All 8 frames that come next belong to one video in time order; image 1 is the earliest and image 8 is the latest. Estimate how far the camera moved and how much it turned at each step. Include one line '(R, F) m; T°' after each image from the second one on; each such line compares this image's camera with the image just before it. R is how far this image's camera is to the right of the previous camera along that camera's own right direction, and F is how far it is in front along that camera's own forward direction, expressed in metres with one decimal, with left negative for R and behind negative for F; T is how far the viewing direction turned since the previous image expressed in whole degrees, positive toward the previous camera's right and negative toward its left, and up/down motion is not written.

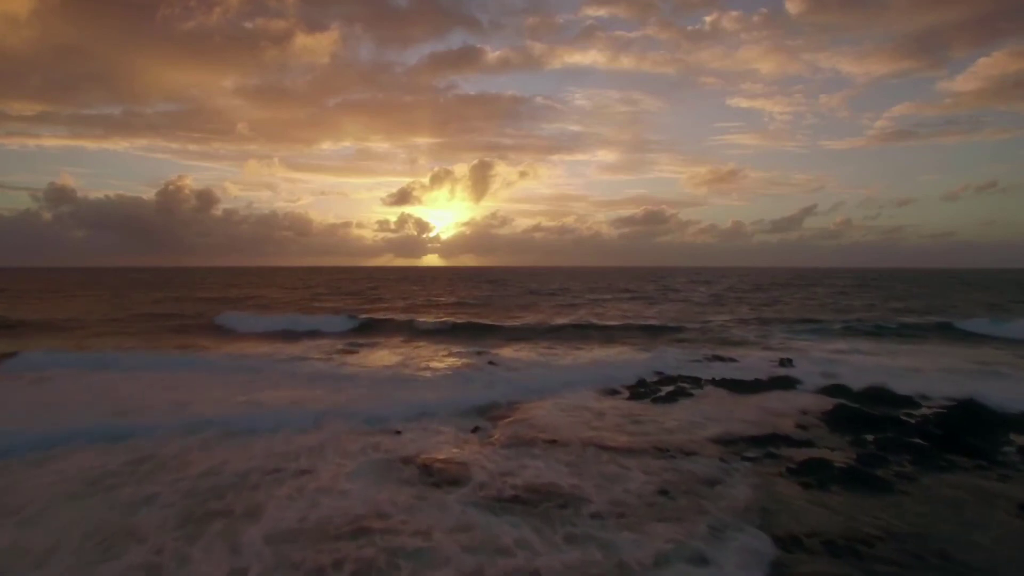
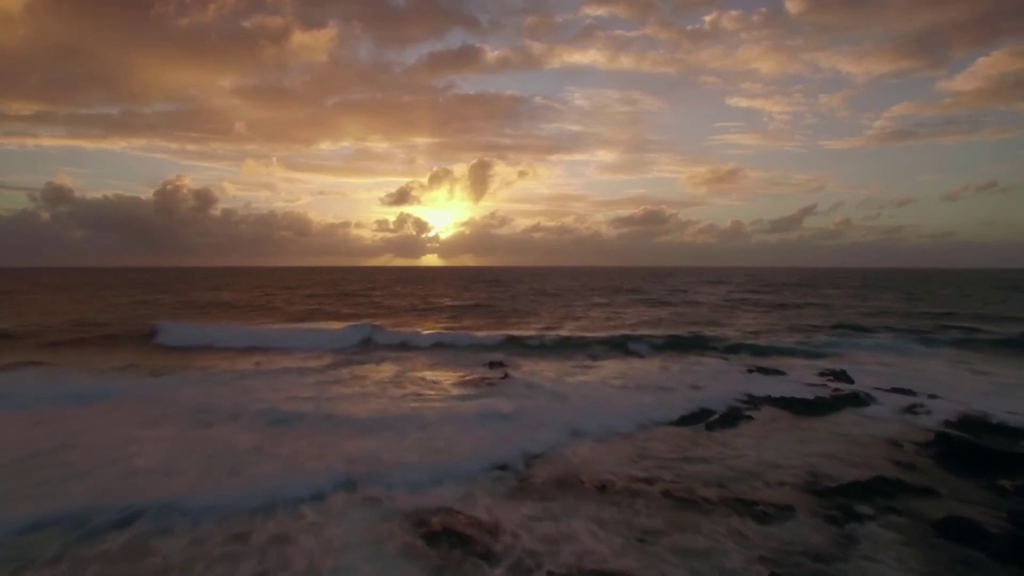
(-0.6, +2.2) m; 0°
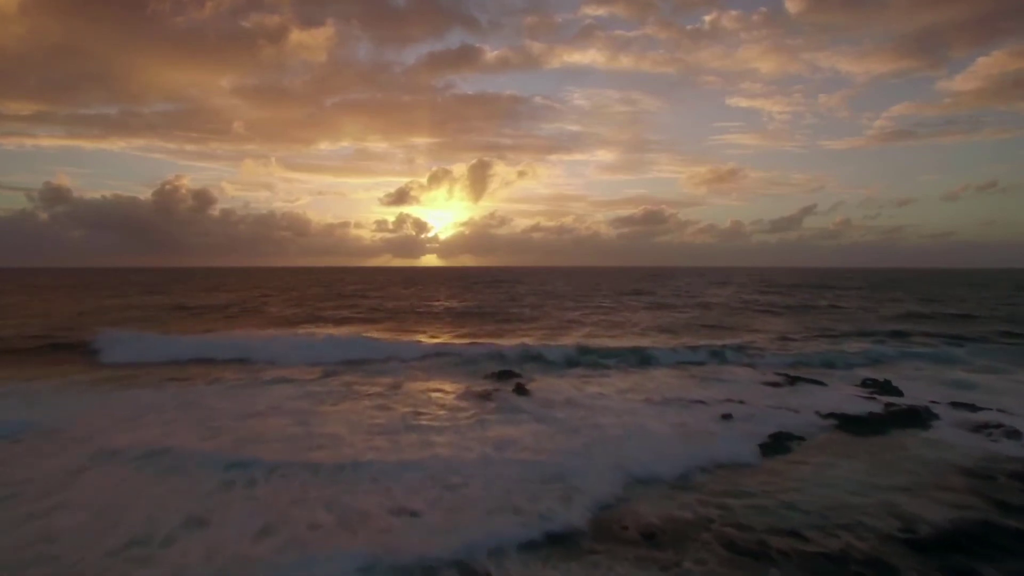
(-0.4, +1.5) m; 0°
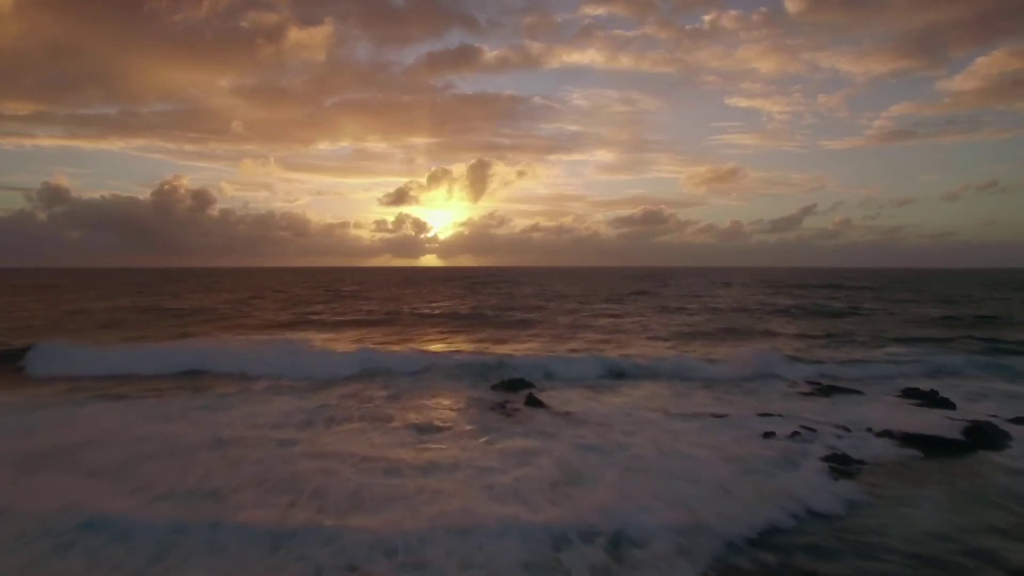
(-0.3, +1.4) m; 0°
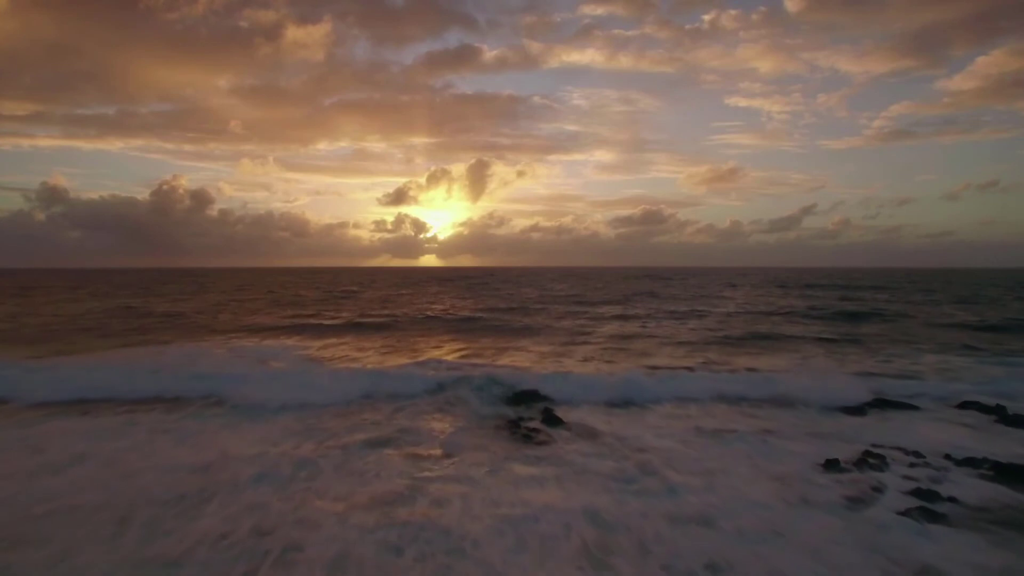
(-0.4, +1.5) m; 0°
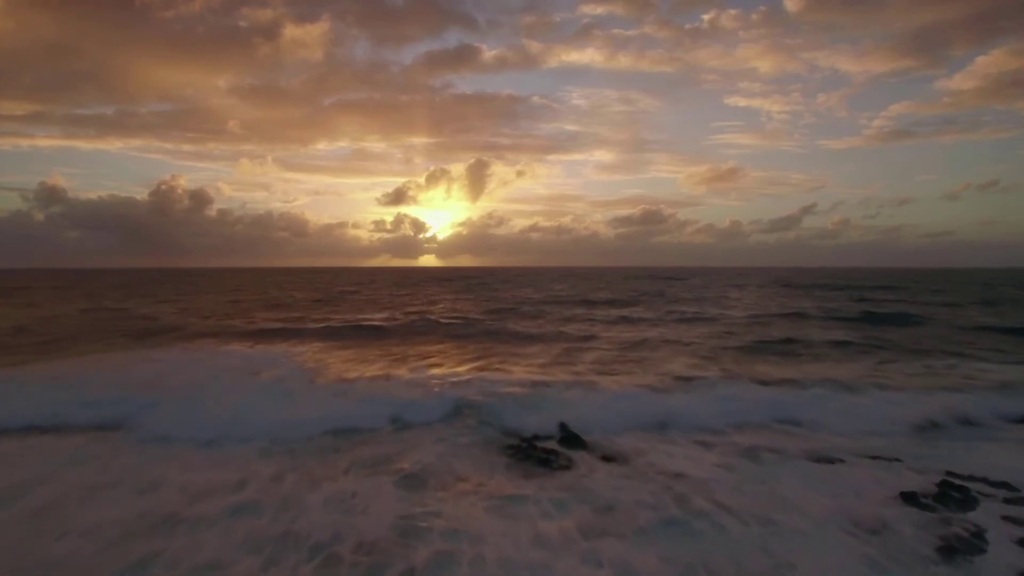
(-0.3, +1.3) m; 0°
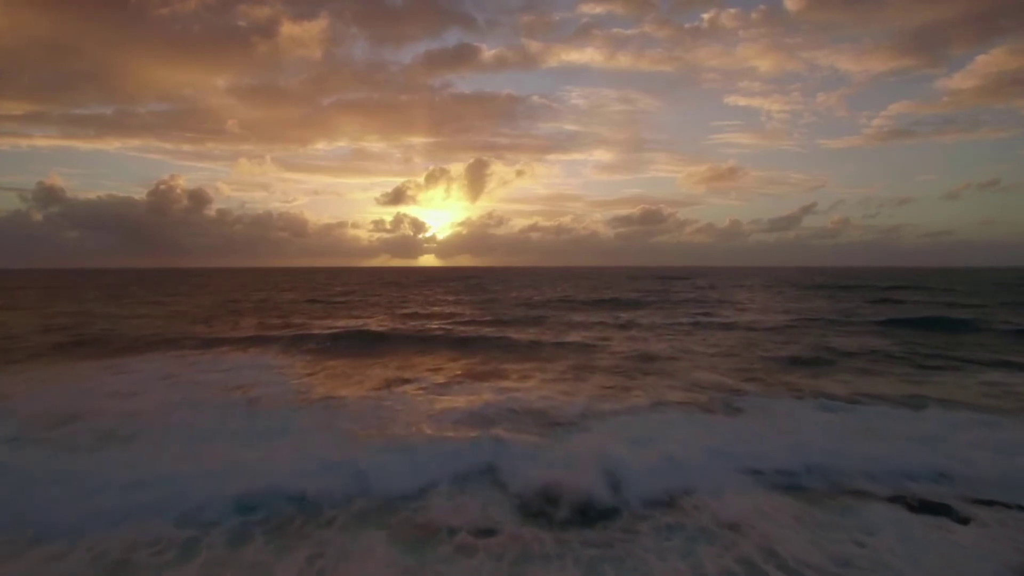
(-0.3, +1.4) m; 0°
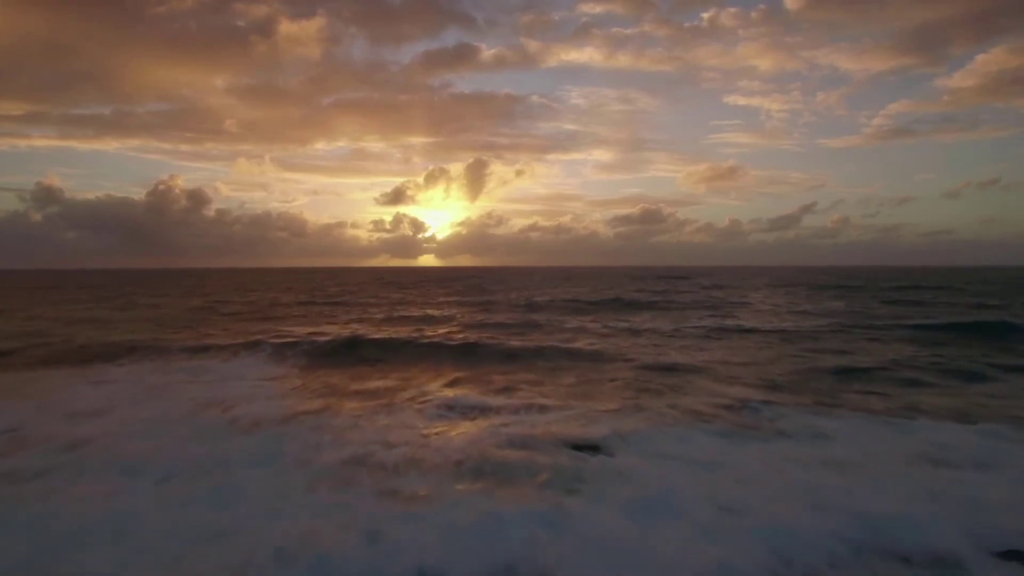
(-0.3, +1.2) m; 0°
